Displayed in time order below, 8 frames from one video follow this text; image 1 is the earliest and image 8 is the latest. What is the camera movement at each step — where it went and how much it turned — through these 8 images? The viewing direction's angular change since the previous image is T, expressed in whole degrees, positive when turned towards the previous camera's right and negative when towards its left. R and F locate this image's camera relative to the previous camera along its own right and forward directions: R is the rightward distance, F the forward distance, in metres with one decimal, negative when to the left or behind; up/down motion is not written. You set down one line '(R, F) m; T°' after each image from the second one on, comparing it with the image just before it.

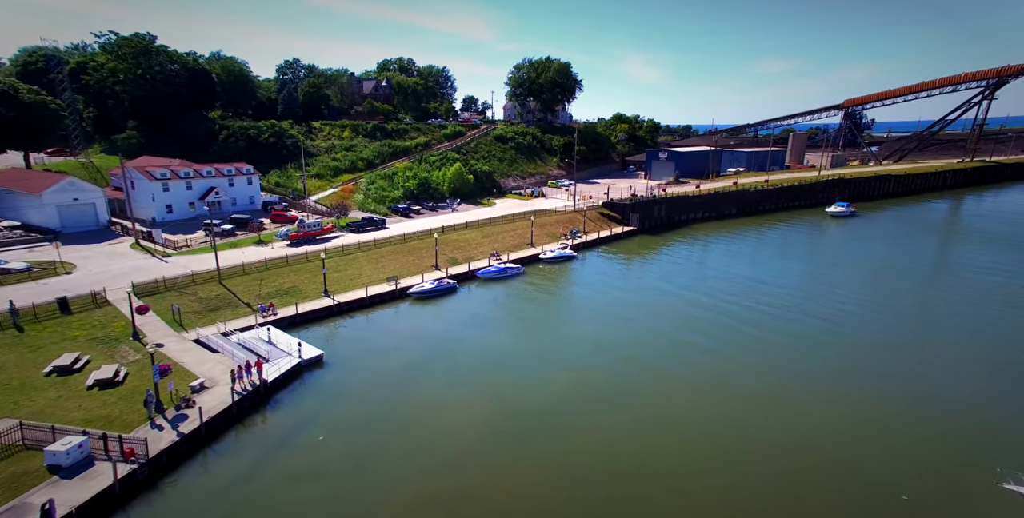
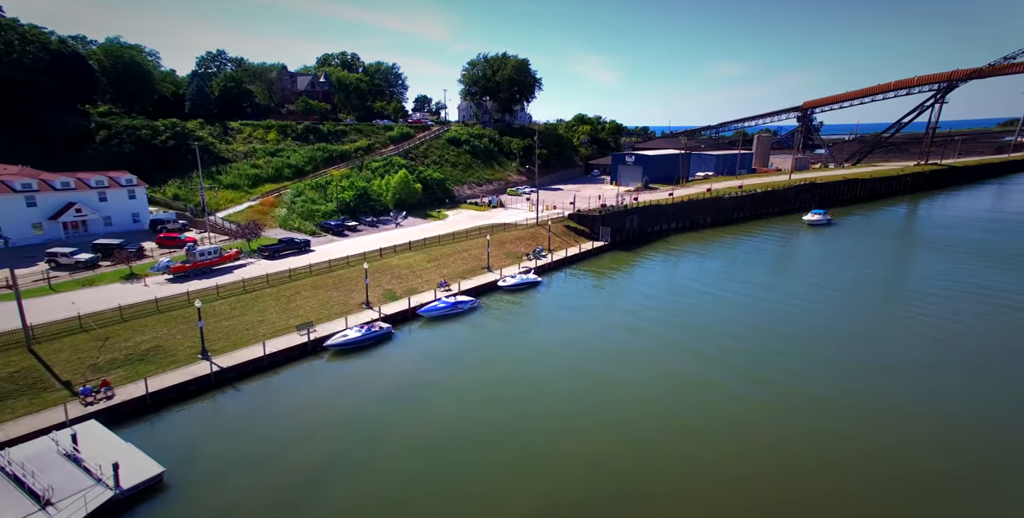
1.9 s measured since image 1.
(+0.8, +7.8) m; +4°
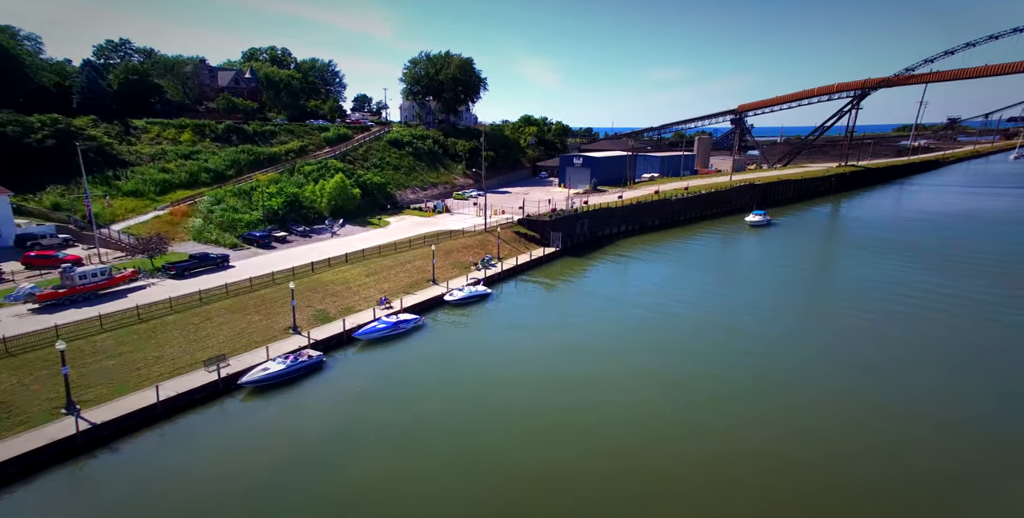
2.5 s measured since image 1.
(+0.1, +2.6) m; +6°
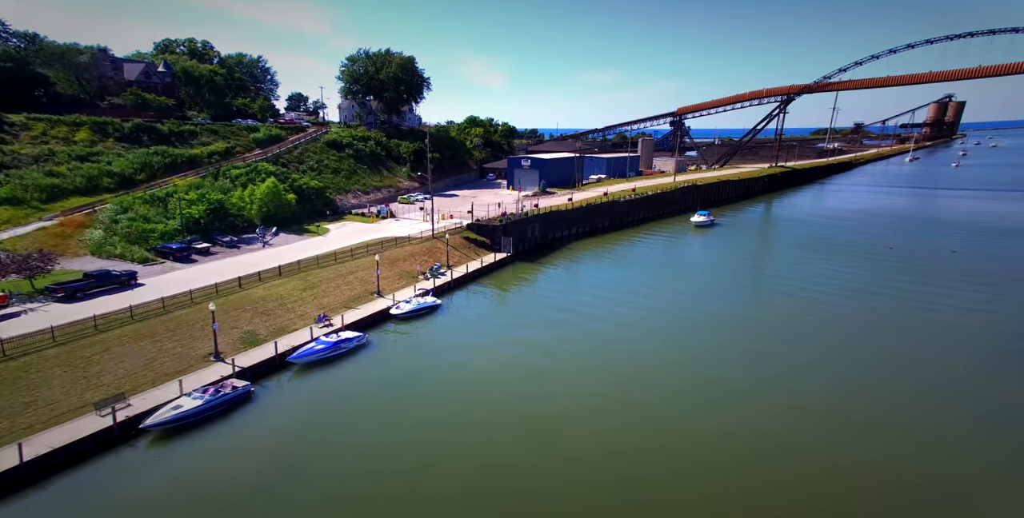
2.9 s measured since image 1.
(-0.2, +1.9) m; +6°
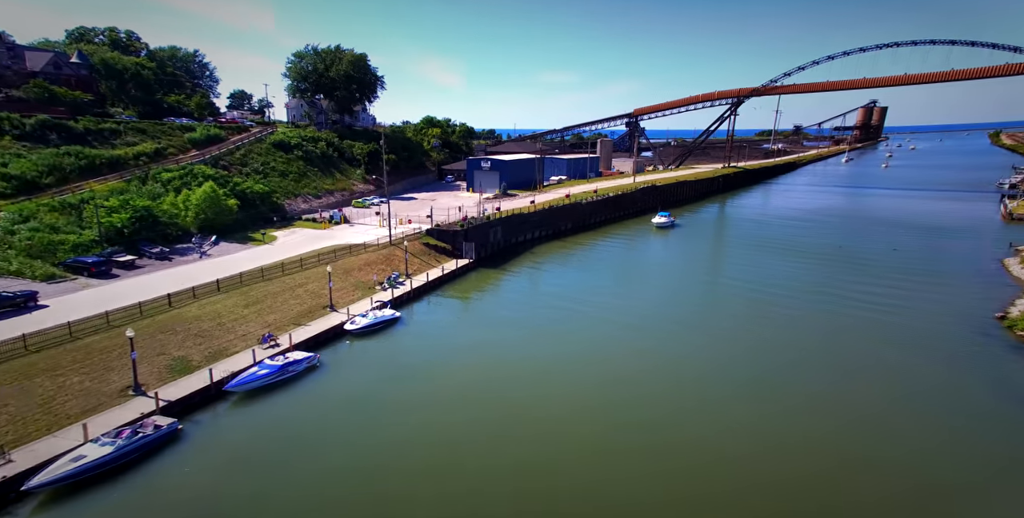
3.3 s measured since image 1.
(-0.3, +1.9) m; +5°
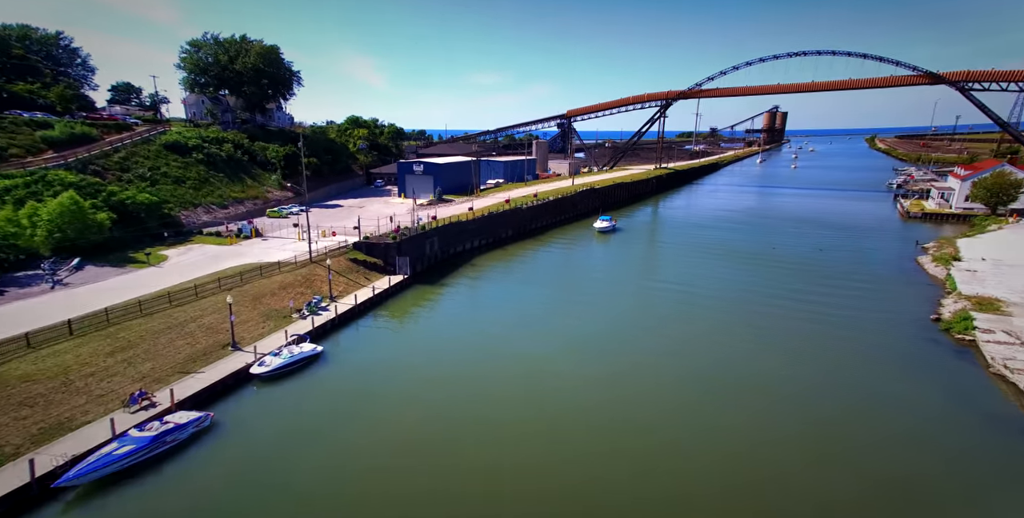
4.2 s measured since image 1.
(-0.4, +4.1) m; +8°
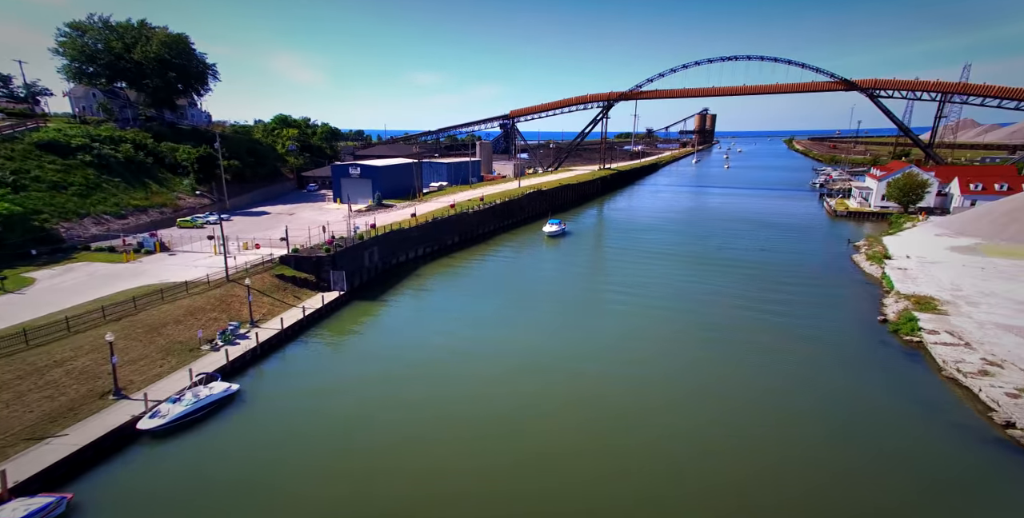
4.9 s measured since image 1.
(-0.2, +3.1) m; +6°
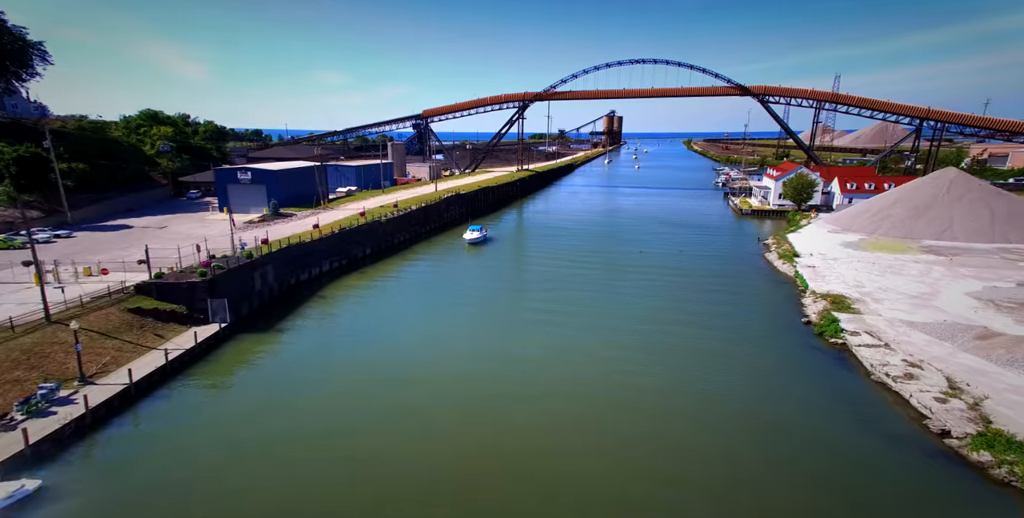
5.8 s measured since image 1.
(+0.2, +4.3) m; +9°
